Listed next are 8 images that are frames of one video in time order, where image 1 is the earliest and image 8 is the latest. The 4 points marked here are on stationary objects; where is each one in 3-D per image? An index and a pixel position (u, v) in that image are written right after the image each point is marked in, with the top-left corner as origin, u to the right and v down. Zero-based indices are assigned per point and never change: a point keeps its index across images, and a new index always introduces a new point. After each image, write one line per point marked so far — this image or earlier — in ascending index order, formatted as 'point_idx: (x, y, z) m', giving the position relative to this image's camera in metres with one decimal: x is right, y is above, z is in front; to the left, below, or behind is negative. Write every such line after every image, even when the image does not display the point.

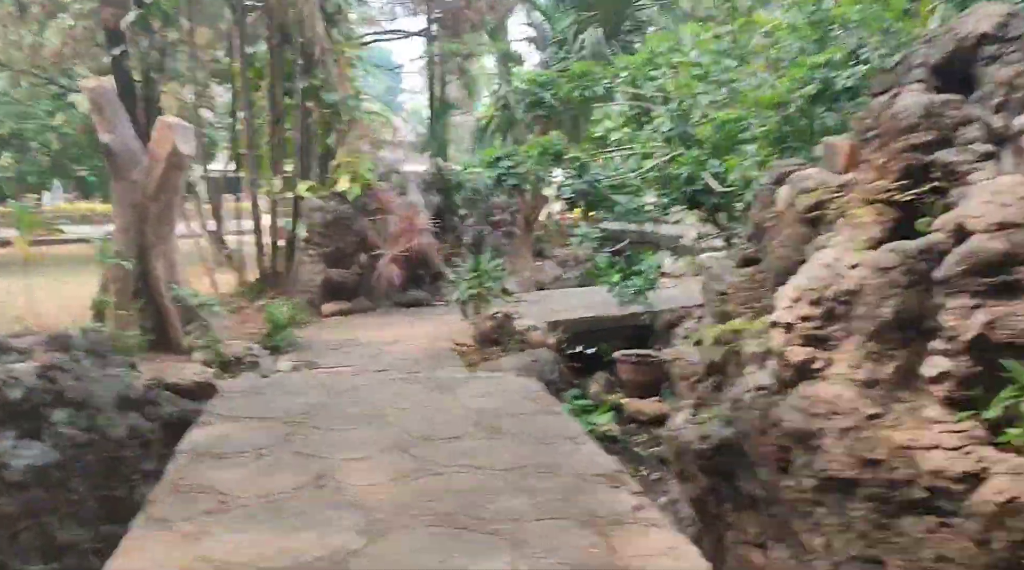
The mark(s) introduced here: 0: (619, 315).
0: (+1.1, -0.3, +8.1) m
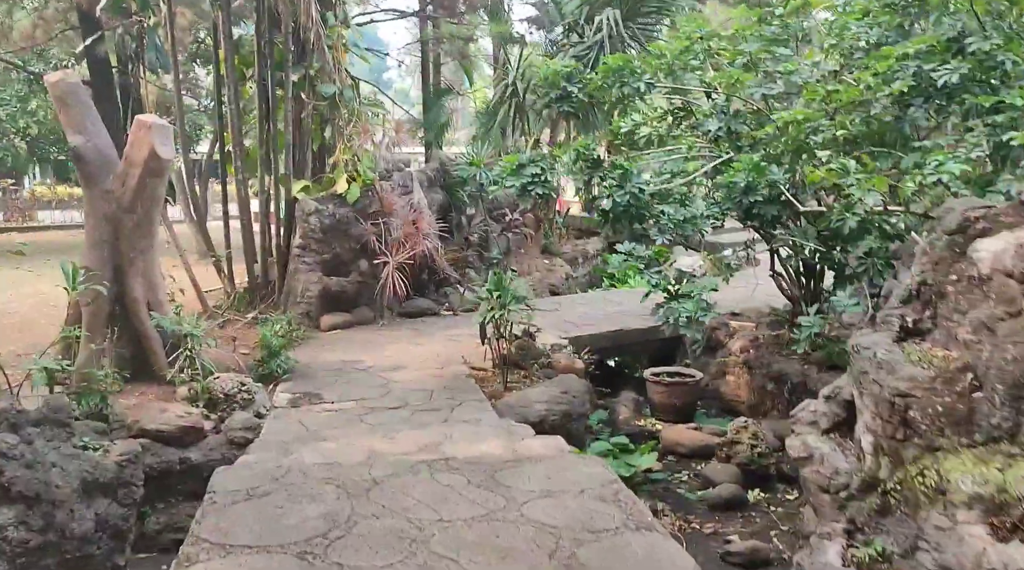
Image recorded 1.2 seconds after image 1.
0: (+1.2, -0.4, +7.4) m
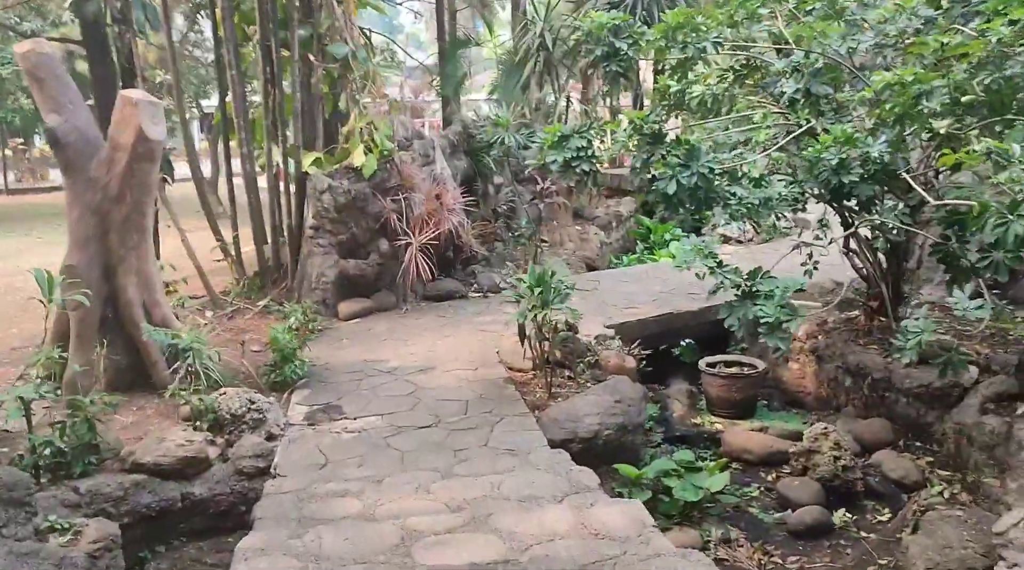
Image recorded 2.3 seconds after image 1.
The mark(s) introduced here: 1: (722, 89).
0: (+1.5, -0.2, +6.7) m
1: (+1.4, +1.3, +5.4) m
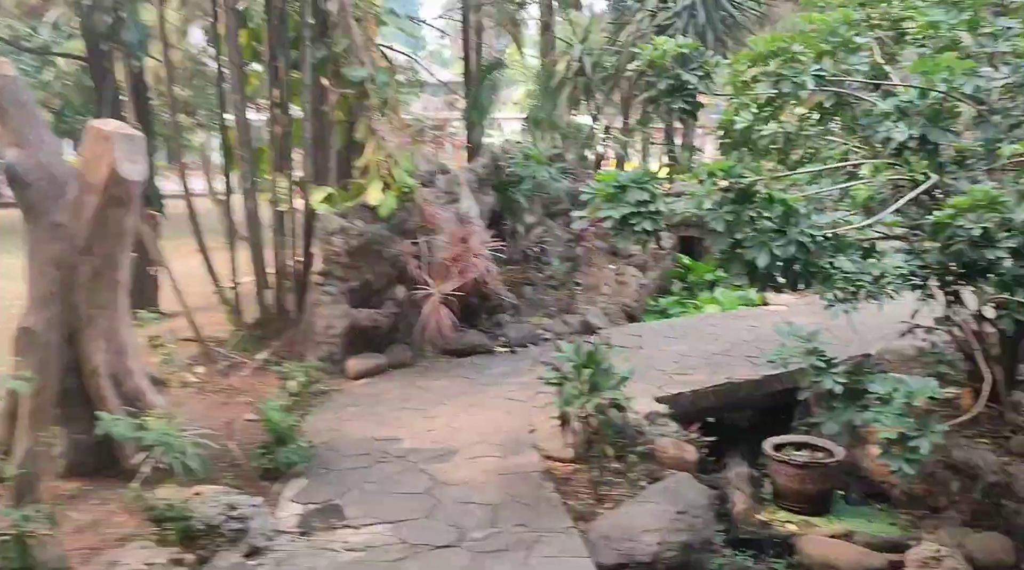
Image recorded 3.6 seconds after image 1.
0: (+1.7, -0.6, +5.8) m
1: (+1.6, +0.9, +4.5) m
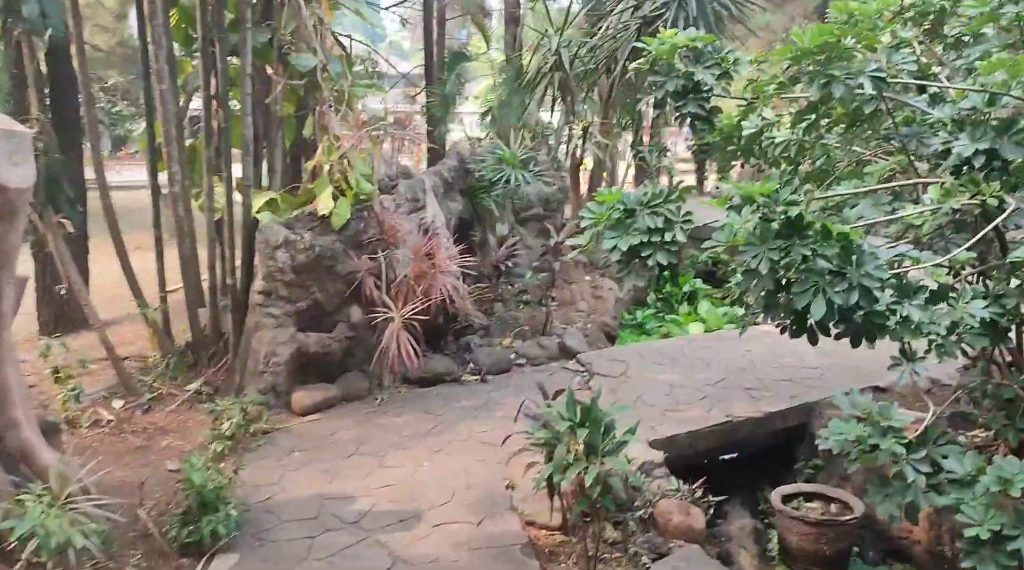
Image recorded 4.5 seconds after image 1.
0: (+1.6, -0.8, +5.1) m
1: (+1.5, +0.7, +3.8) m
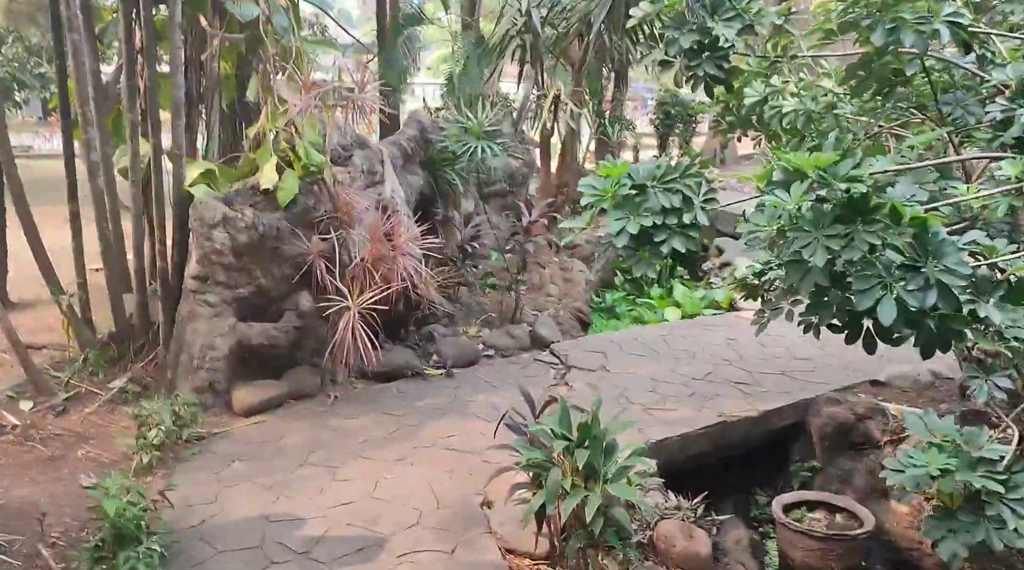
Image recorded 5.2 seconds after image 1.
0: (+1.4, -0.7, +4.7) m
1: (+1.4, +0.7, +3.3) m
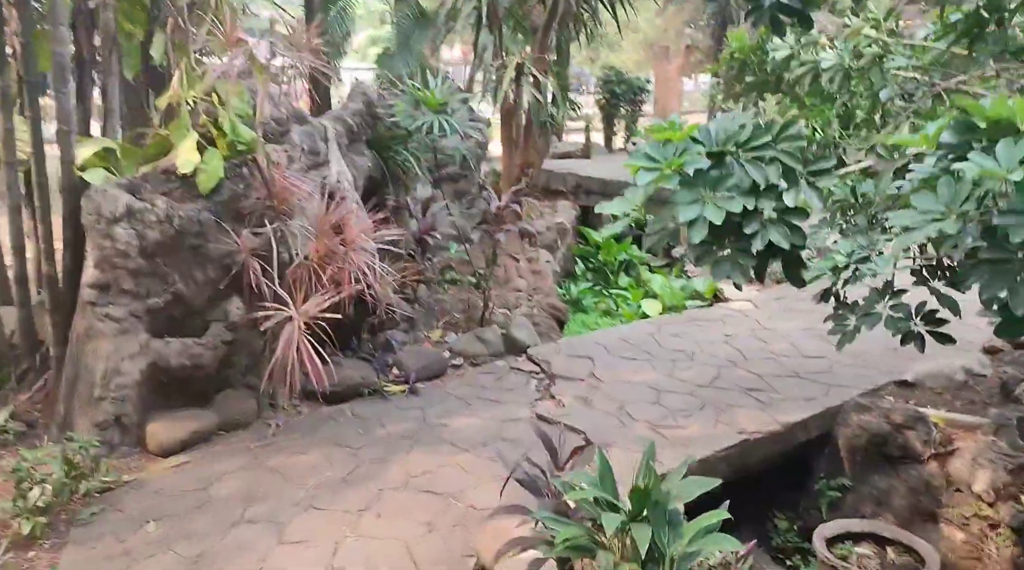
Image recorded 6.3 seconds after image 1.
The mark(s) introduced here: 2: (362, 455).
0: (+1.3, -0.7, +4.0) m
1: (+1.4, +0.7, +2.6) m
2: (-0.7, -0.7, +3.7) m
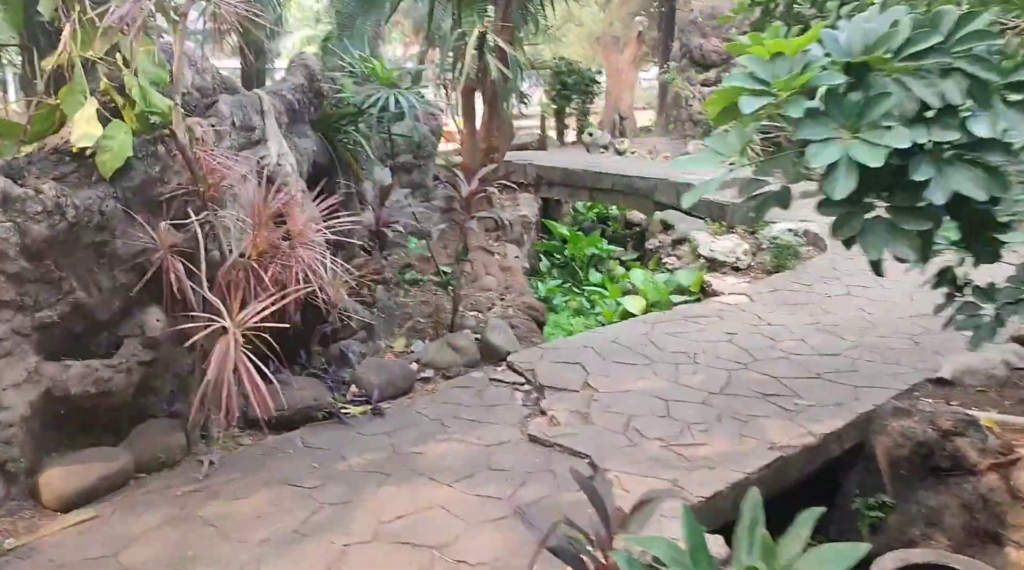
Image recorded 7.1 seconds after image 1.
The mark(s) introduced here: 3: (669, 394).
0: (+1.3, -0.6, +3.4) m
1: (+1.4, +0.8, +2.0) m
2: (-0.7, -0.8, +3.0) m
3: (+0.7, -0.5, +3.8) m
